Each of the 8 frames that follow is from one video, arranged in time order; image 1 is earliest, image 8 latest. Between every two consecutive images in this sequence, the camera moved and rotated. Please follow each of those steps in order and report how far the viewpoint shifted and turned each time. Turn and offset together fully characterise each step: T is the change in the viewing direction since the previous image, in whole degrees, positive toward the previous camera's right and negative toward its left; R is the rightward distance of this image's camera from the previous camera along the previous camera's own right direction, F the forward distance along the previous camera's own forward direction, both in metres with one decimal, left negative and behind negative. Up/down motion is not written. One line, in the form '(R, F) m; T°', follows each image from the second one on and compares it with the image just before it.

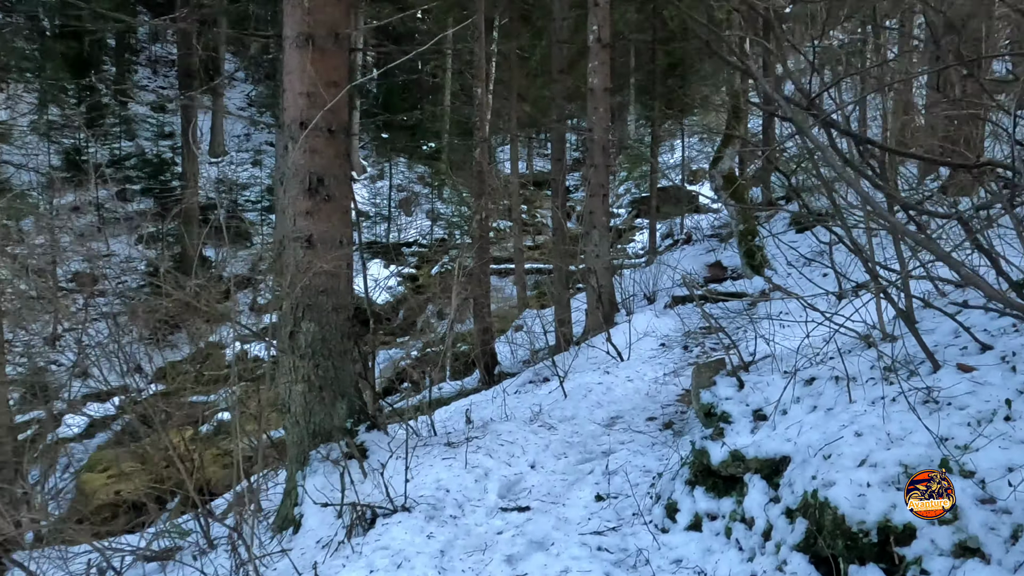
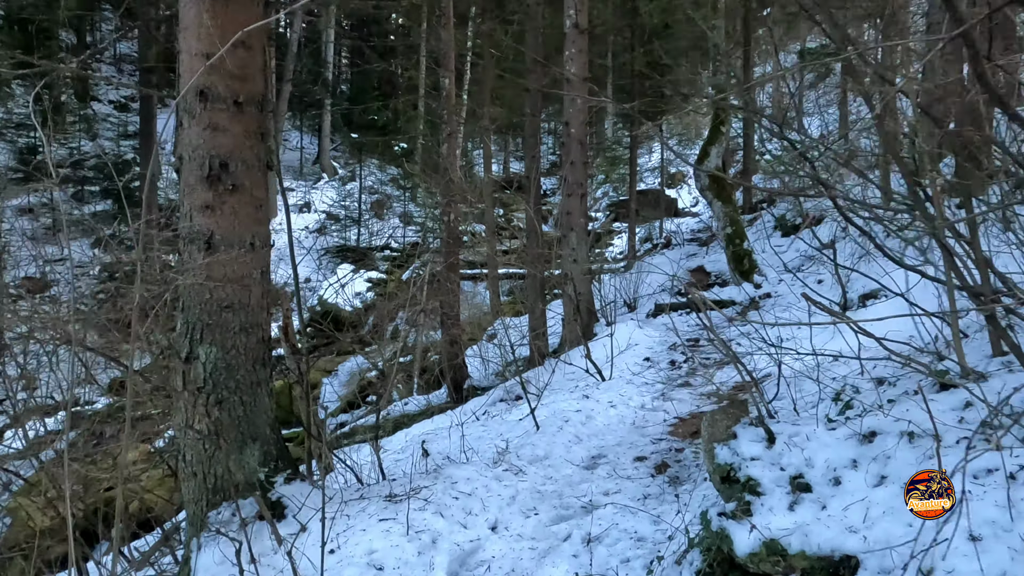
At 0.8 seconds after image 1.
(+0.1, +0.5) m; +2°
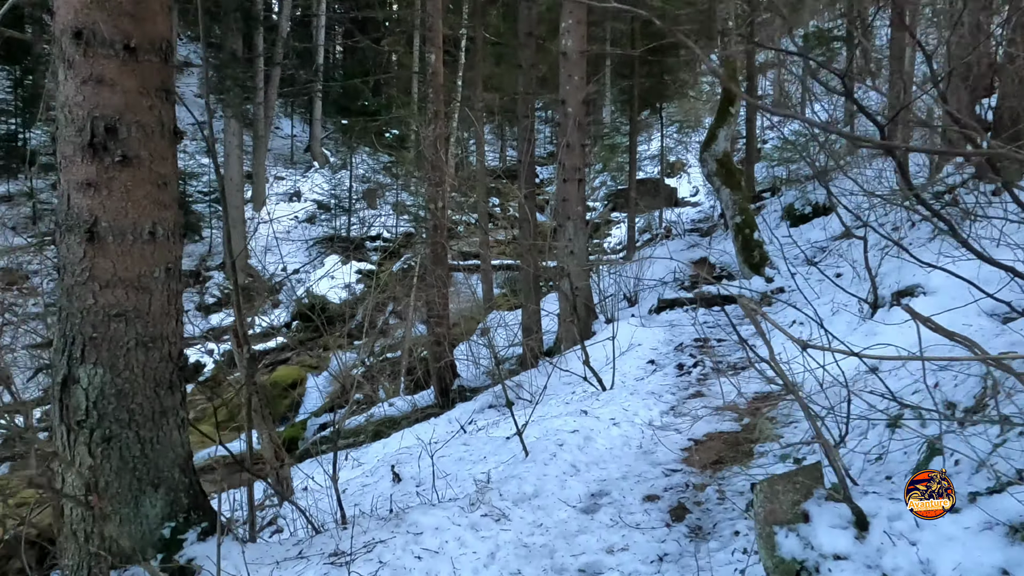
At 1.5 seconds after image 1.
(0.0, +0.4) m; 0°
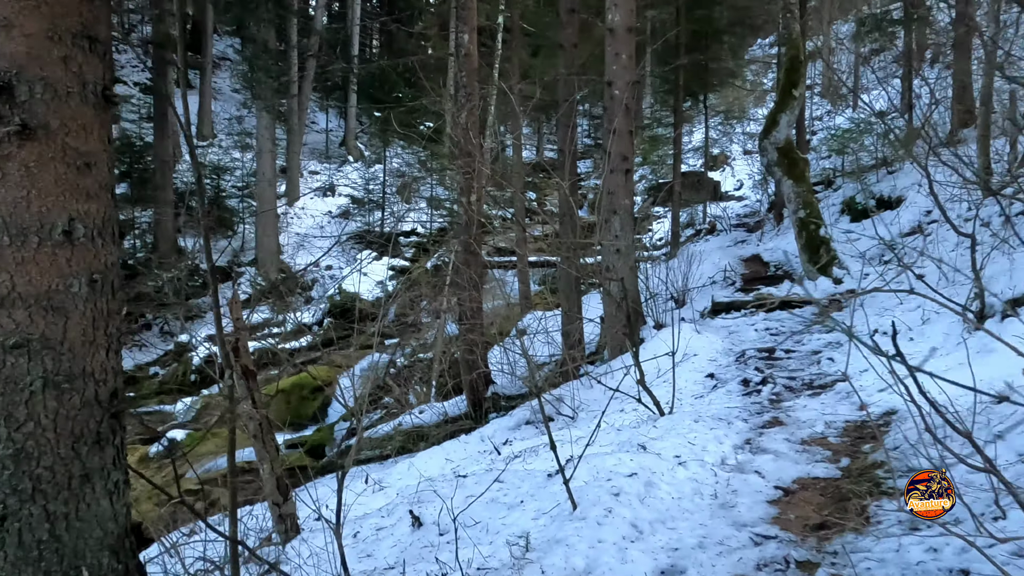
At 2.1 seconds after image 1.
(0.0, +0.4) m; -3°
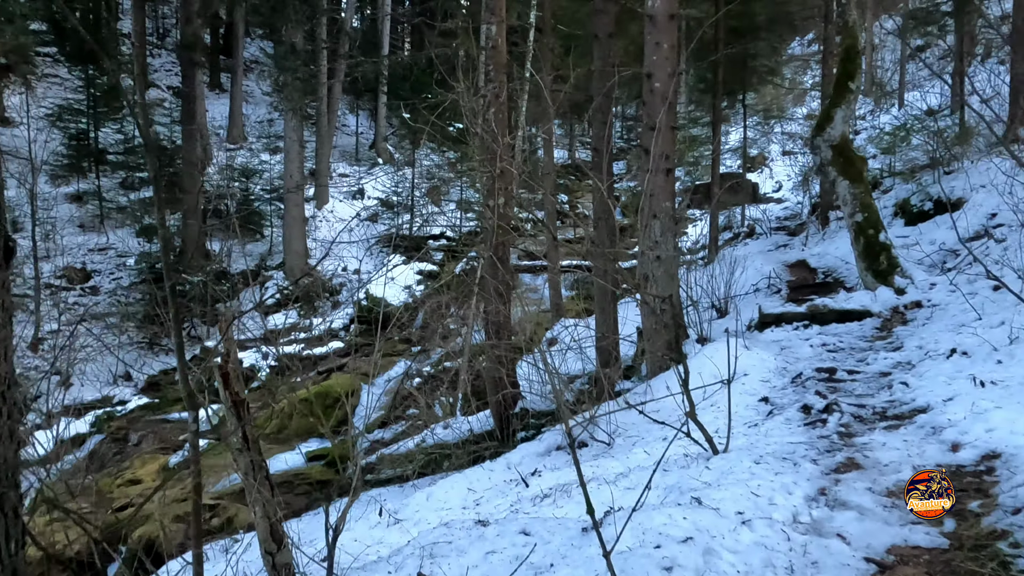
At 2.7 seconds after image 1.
(0.0, +0.3) m; -2°
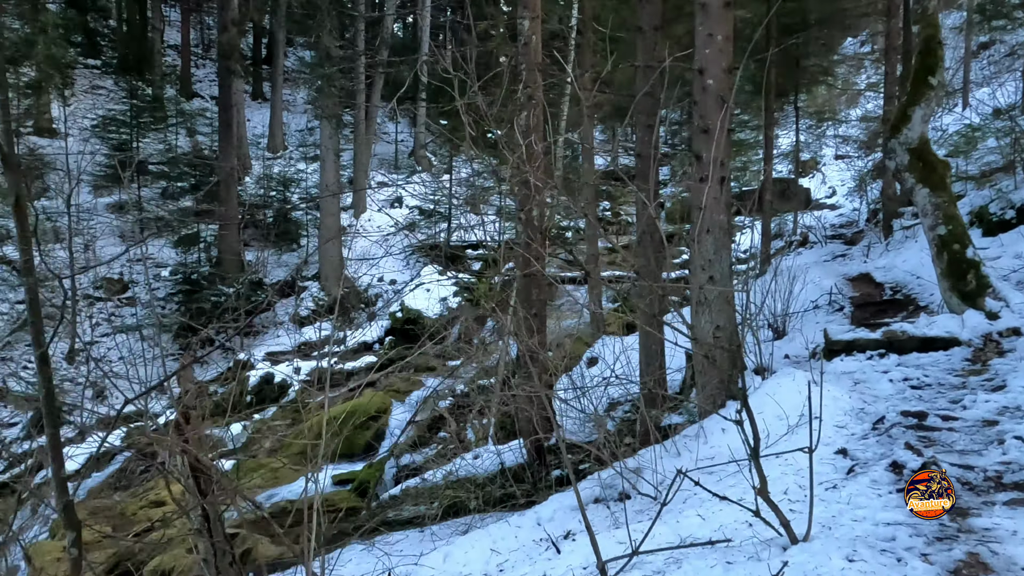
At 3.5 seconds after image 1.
(0.0, +0.4) m; -3°
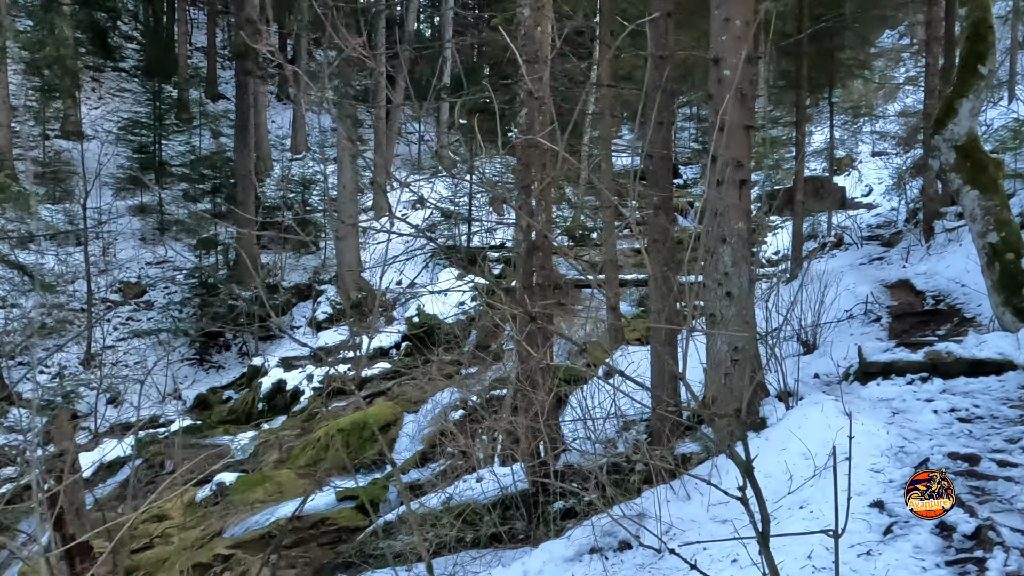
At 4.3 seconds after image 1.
(+0.1, +0.3) m; -2°
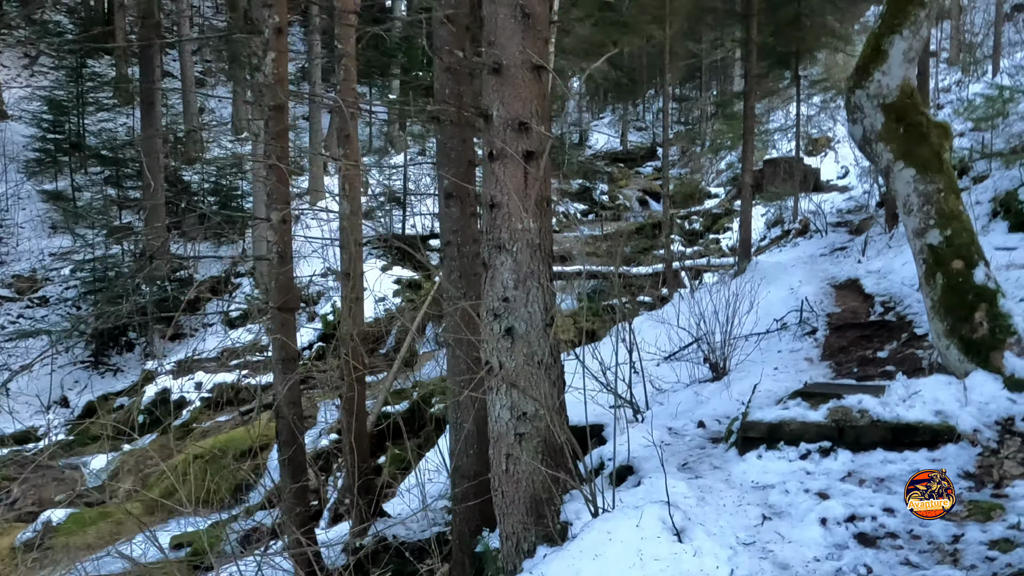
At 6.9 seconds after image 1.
(+0.8, +1.1) m; +1°
